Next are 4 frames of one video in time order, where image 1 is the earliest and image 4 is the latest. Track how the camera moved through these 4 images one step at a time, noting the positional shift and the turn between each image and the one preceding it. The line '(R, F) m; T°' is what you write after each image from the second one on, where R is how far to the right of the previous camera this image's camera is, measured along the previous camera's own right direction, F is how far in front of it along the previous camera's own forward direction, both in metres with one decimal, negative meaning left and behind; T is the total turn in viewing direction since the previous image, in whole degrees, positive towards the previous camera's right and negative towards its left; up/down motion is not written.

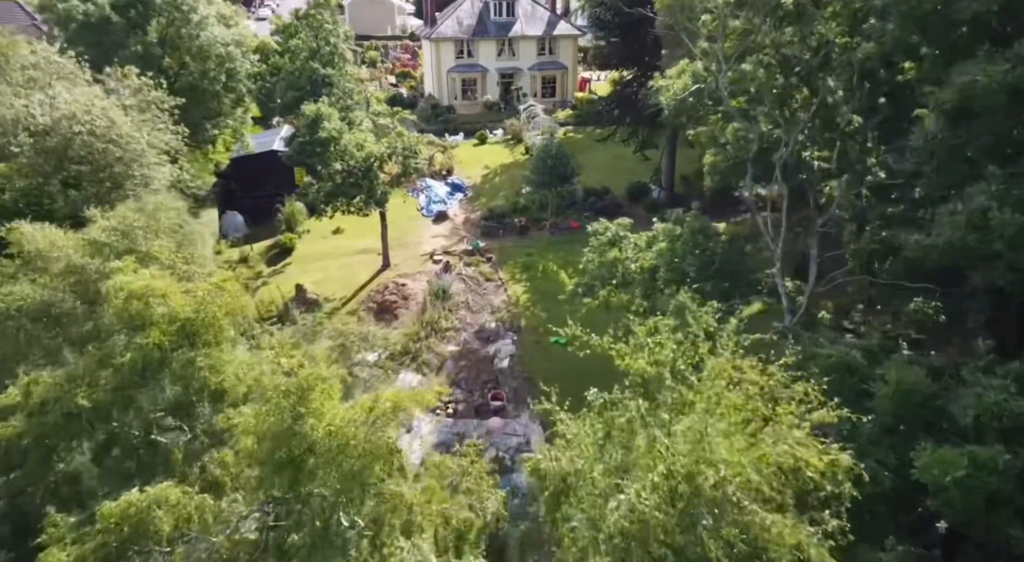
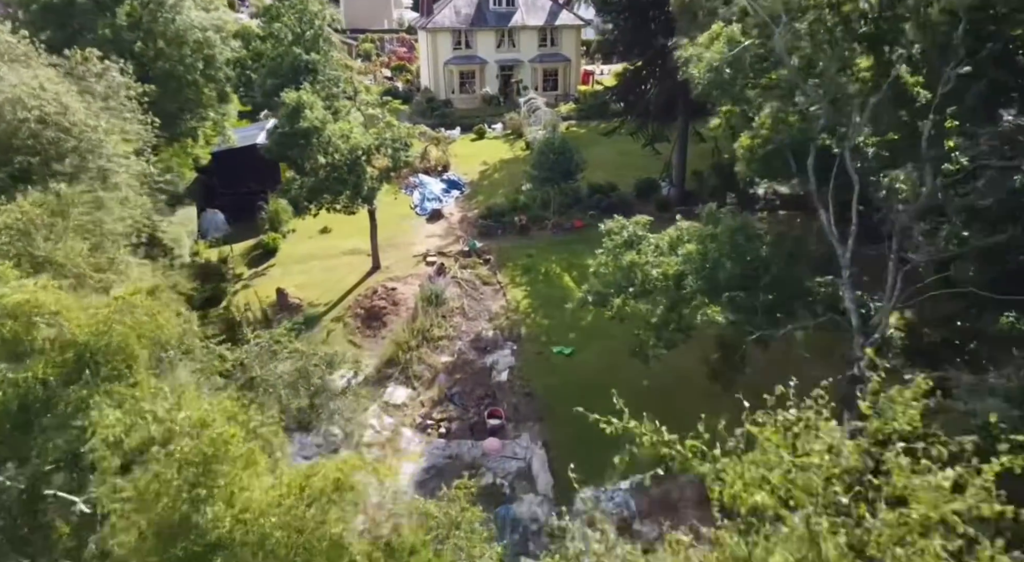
(0.0, +1.9) m; 0°
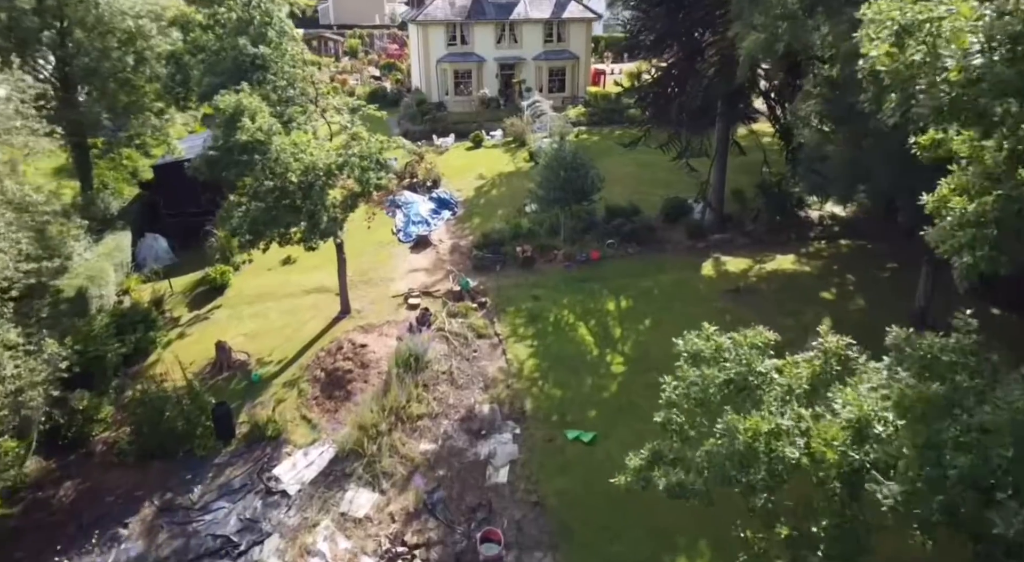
(0.0, +4.6) m; 0°
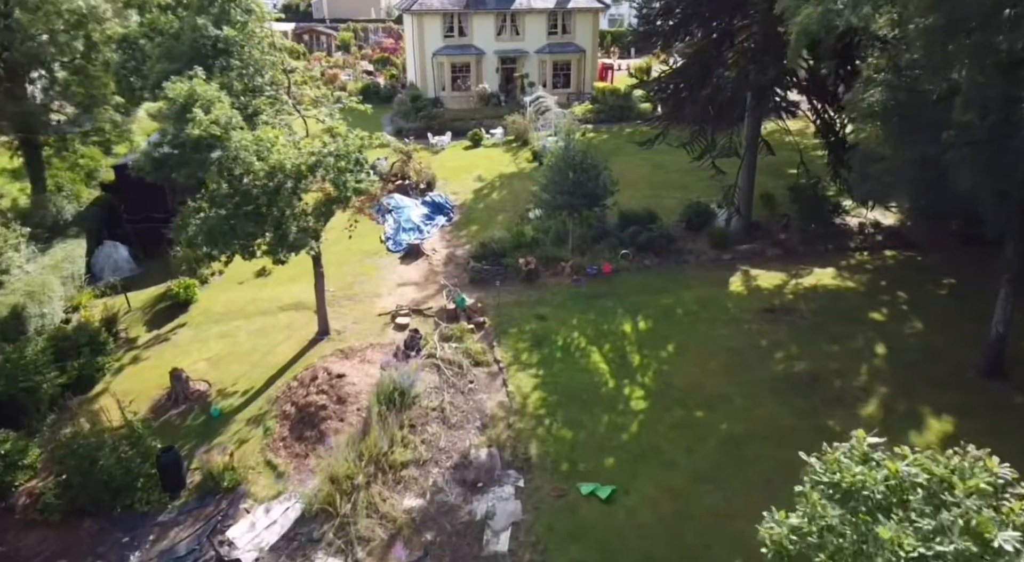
(0.0, +2.4) m; 0°
